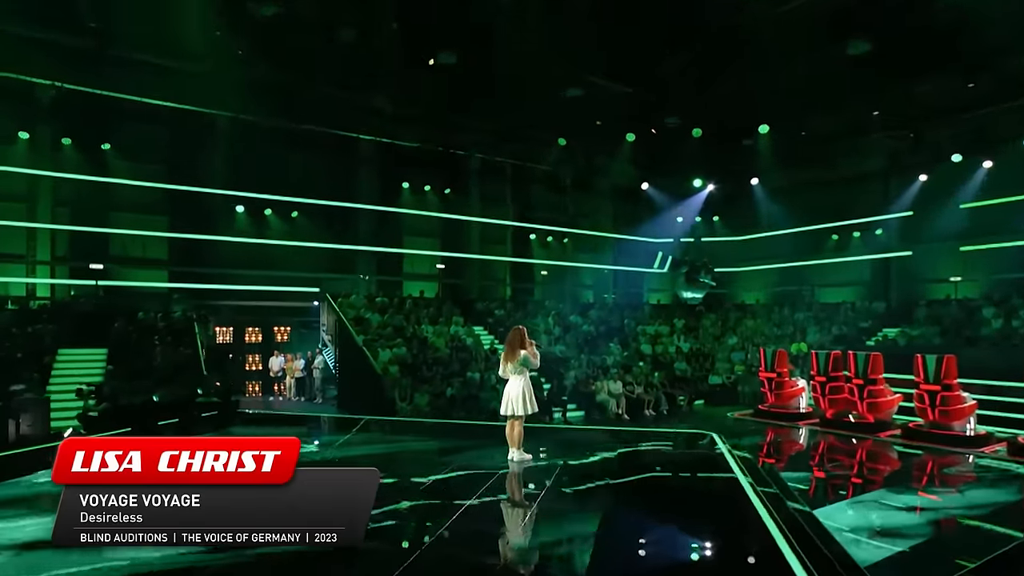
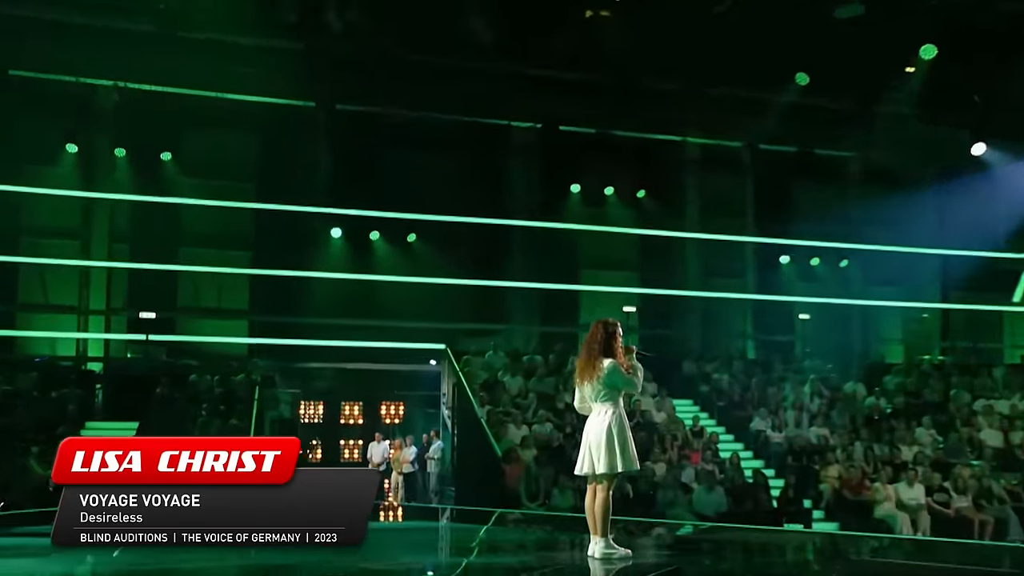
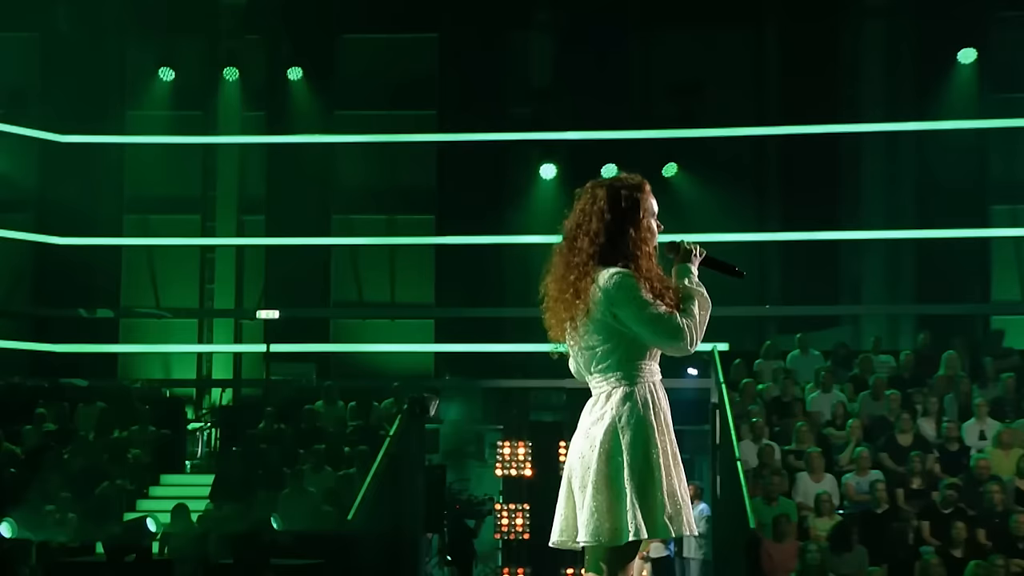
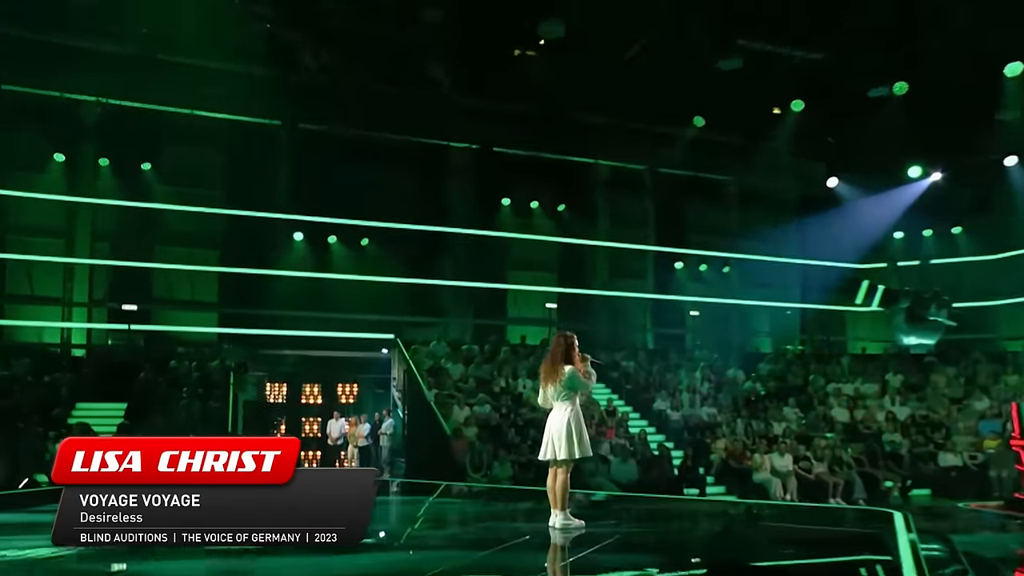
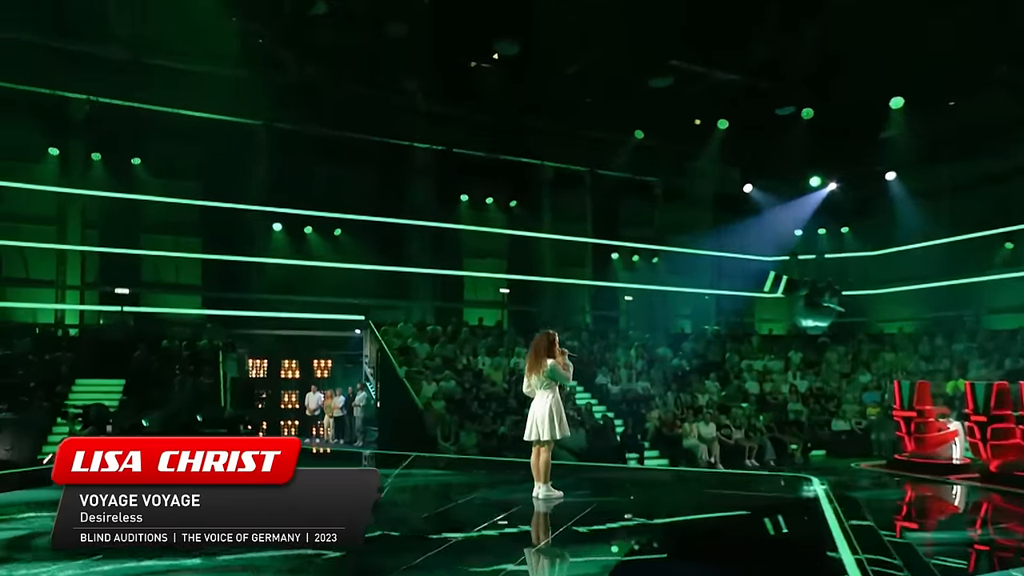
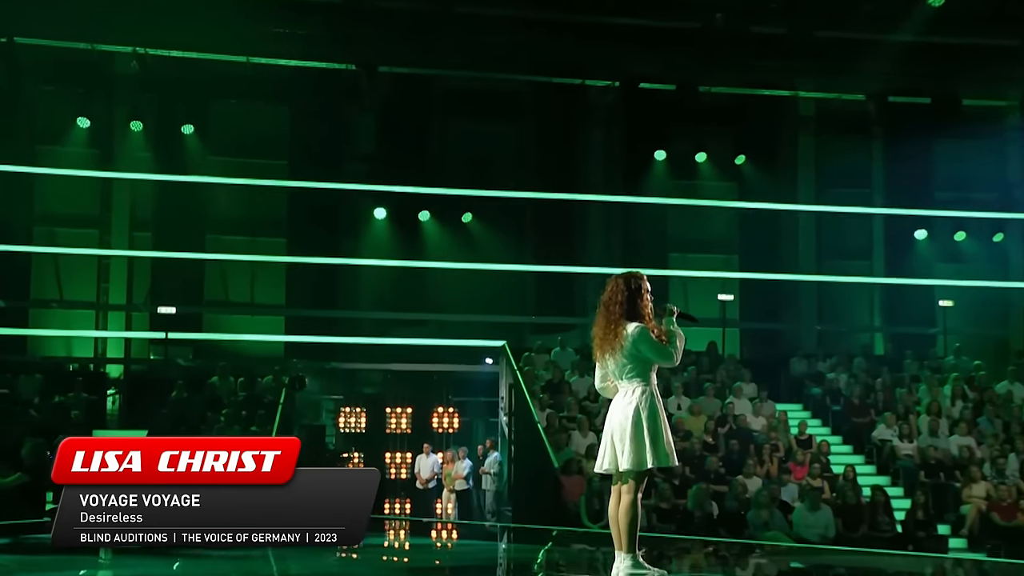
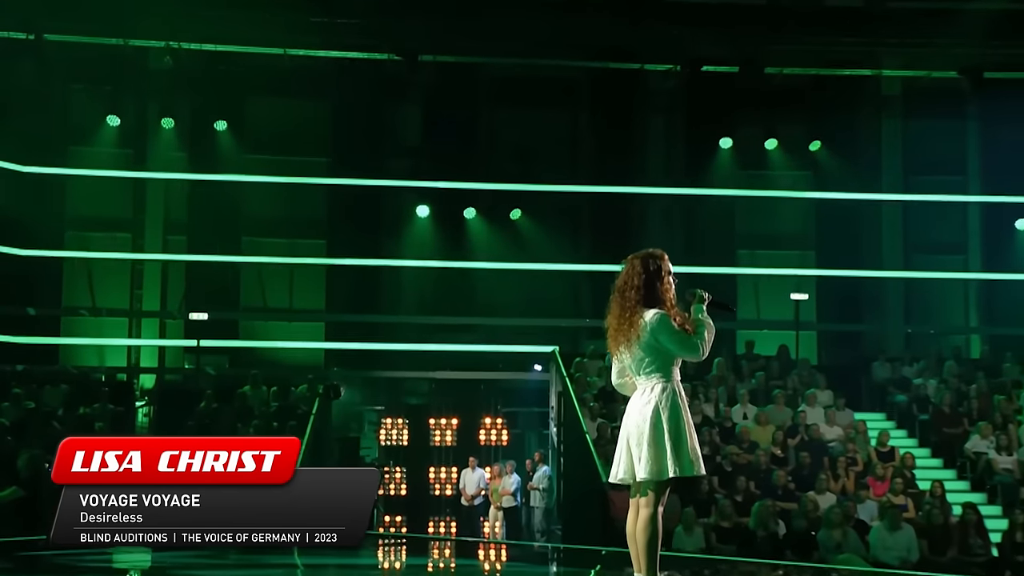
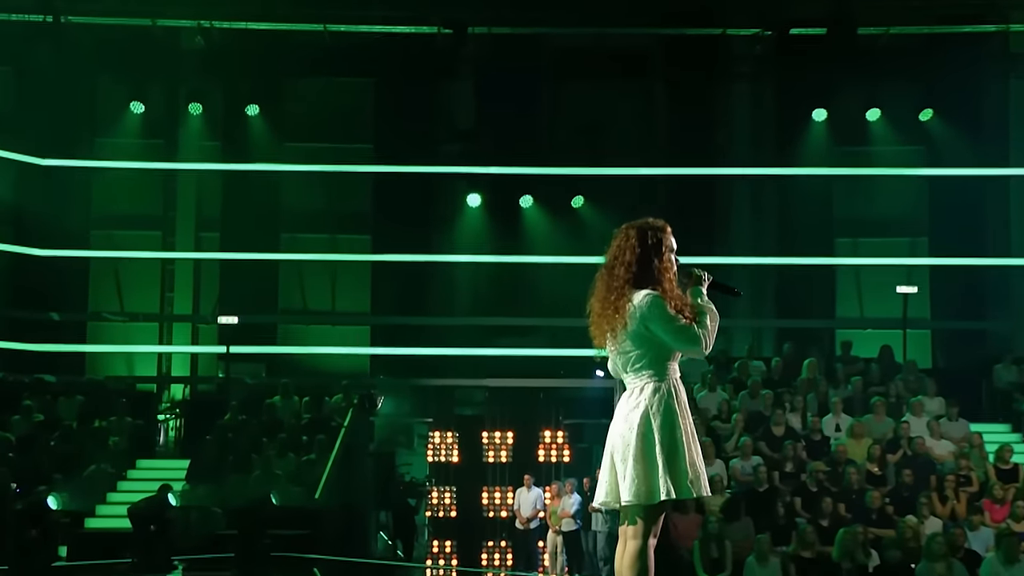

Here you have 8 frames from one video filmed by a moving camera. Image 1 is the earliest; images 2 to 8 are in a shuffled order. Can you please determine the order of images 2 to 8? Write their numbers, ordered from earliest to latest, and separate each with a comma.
5, 4, 2, 6, 7, 8, 3
